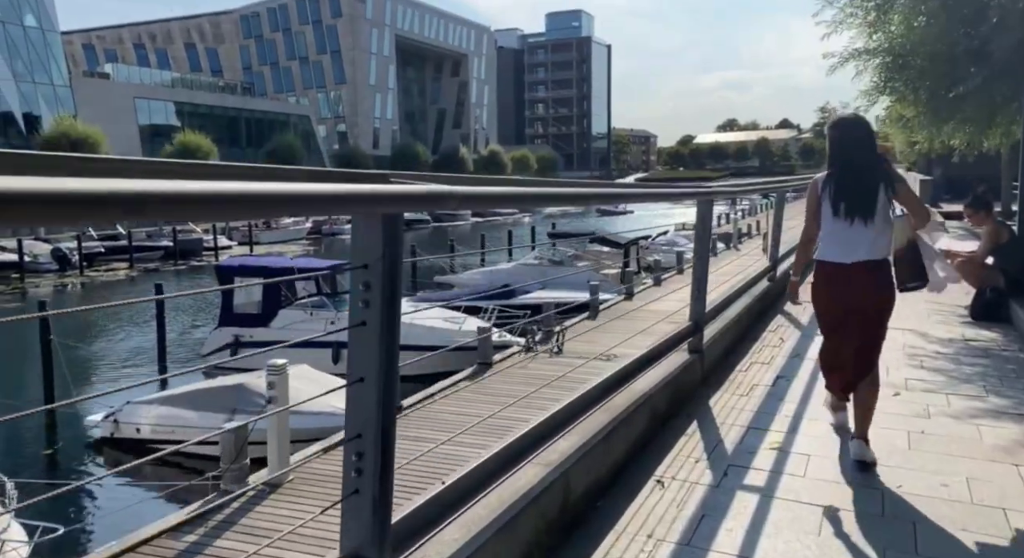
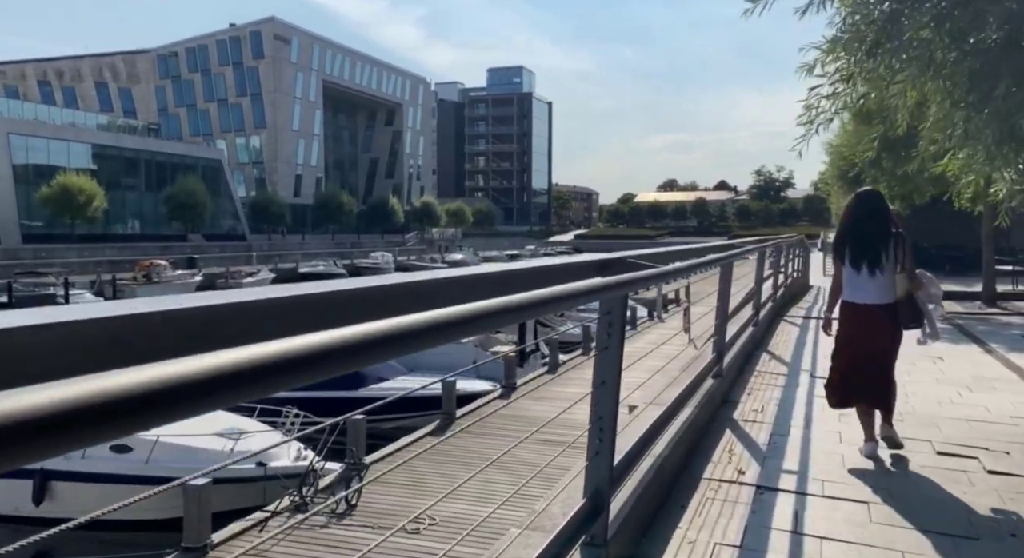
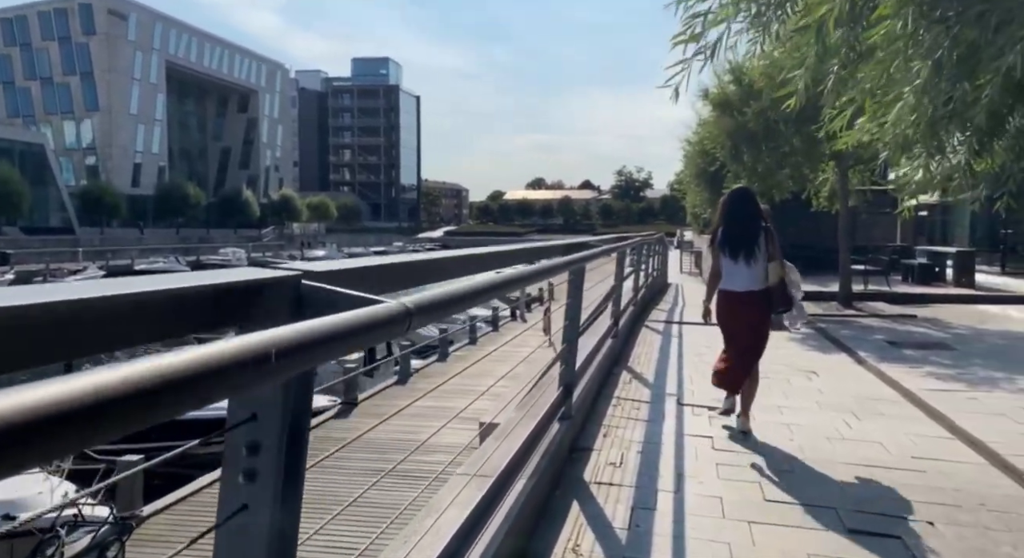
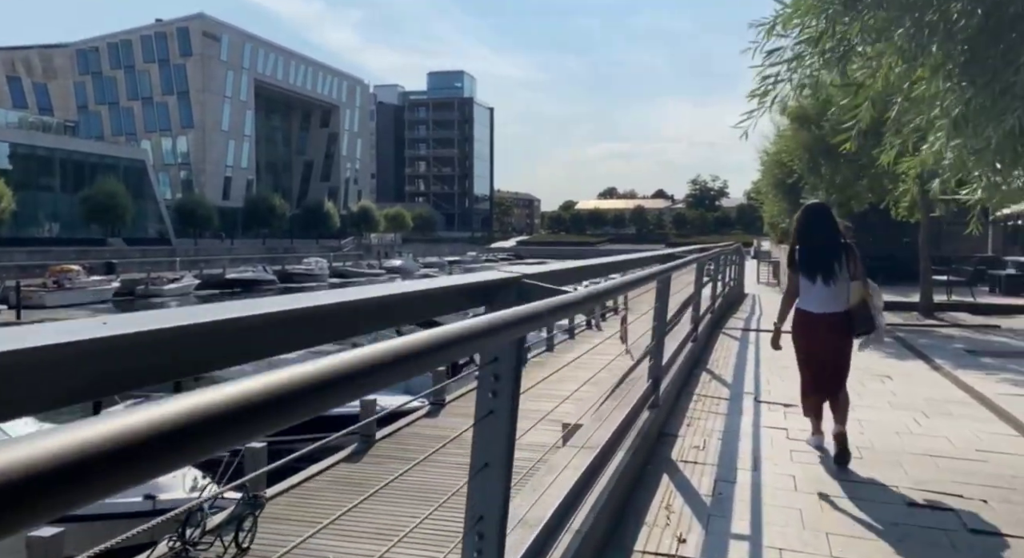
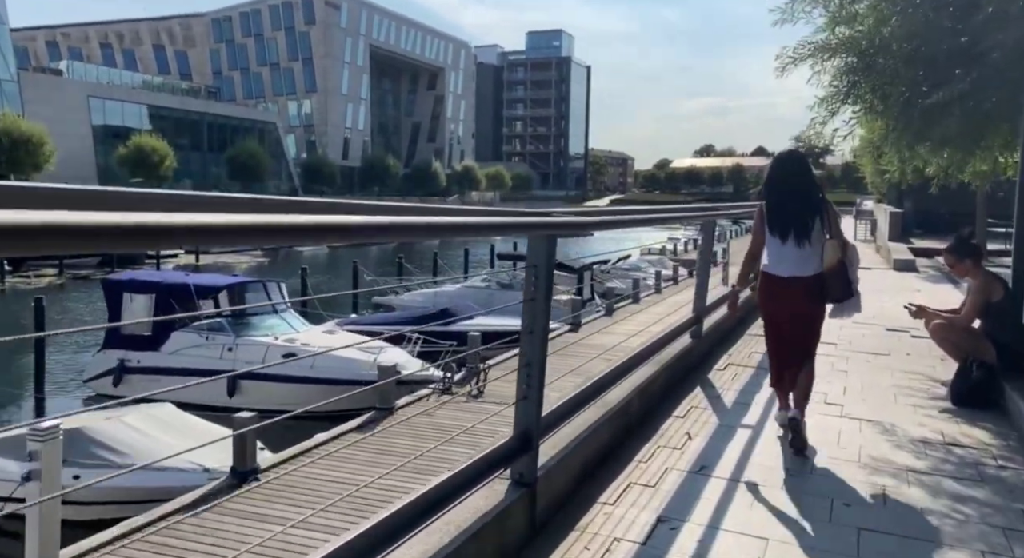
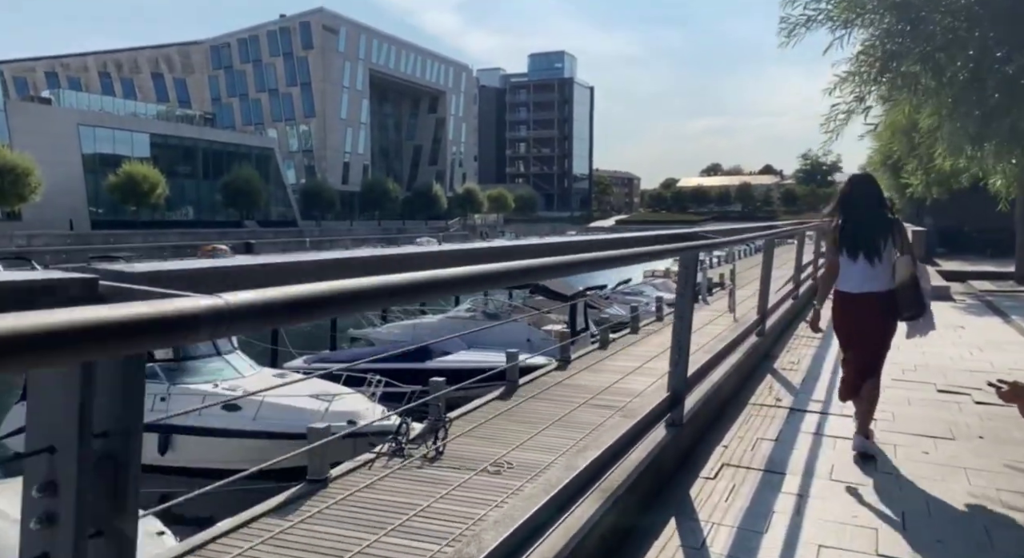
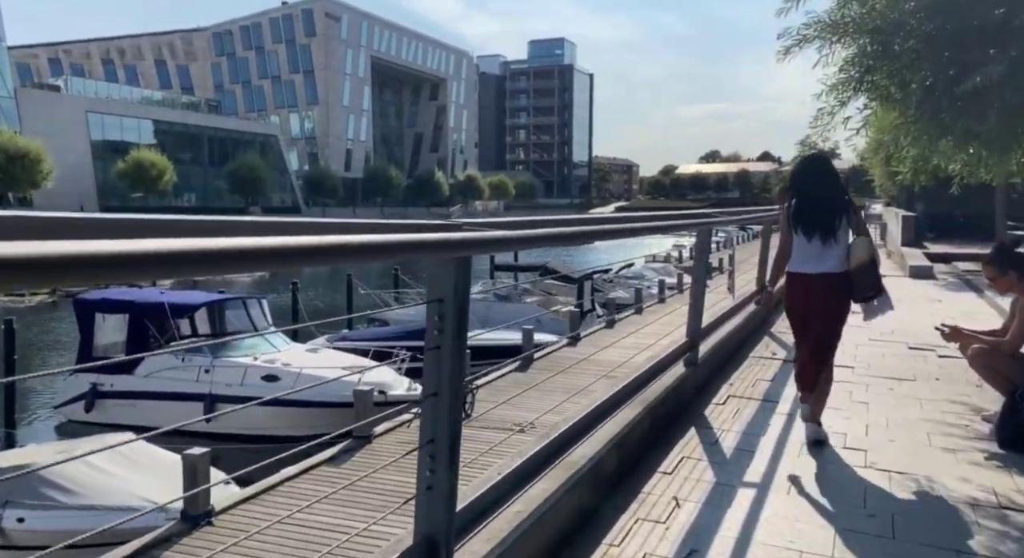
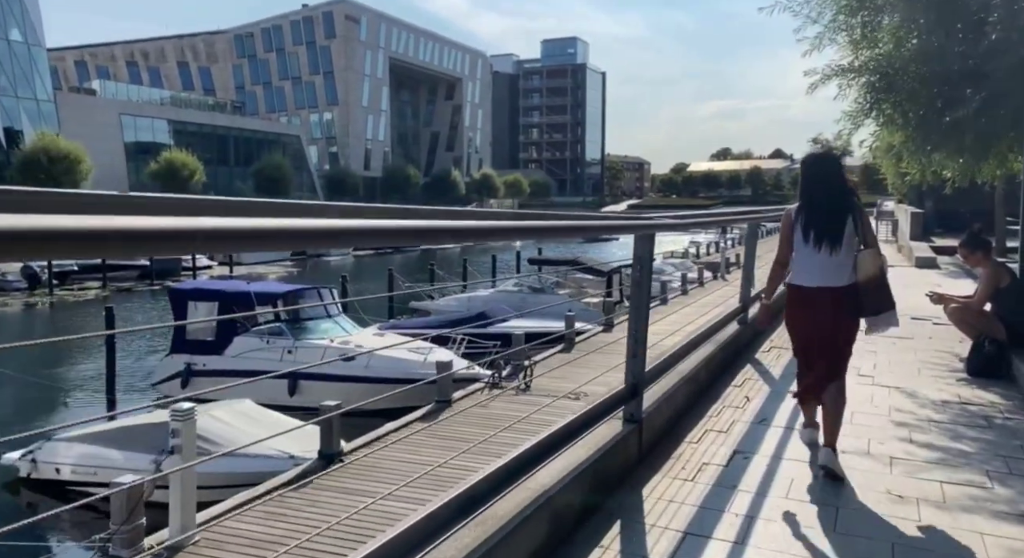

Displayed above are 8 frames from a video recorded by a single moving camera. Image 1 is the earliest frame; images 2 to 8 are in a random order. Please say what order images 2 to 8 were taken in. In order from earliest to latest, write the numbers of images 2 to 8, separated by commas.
8, 5, 7, 6, 2, 4, 3
